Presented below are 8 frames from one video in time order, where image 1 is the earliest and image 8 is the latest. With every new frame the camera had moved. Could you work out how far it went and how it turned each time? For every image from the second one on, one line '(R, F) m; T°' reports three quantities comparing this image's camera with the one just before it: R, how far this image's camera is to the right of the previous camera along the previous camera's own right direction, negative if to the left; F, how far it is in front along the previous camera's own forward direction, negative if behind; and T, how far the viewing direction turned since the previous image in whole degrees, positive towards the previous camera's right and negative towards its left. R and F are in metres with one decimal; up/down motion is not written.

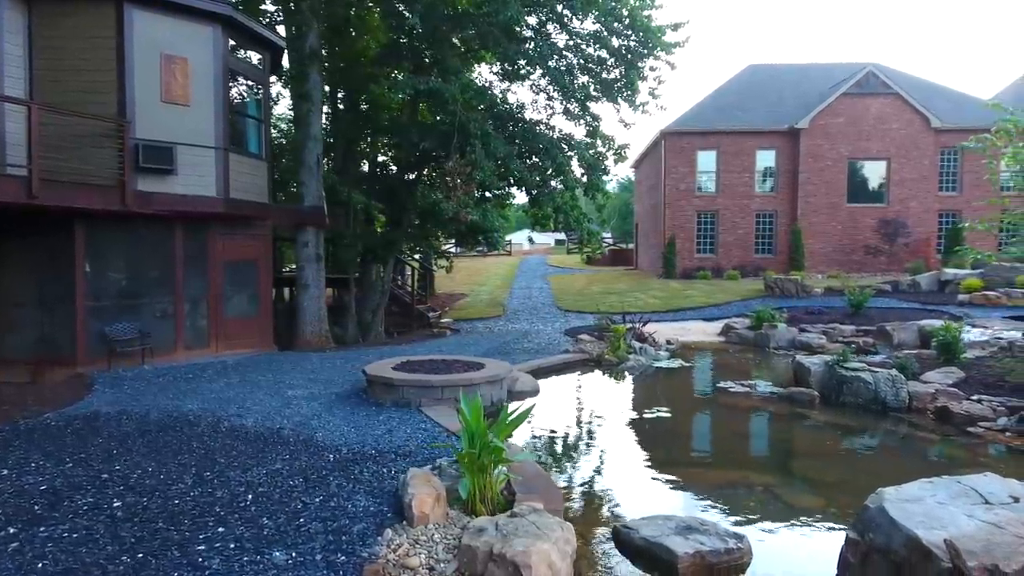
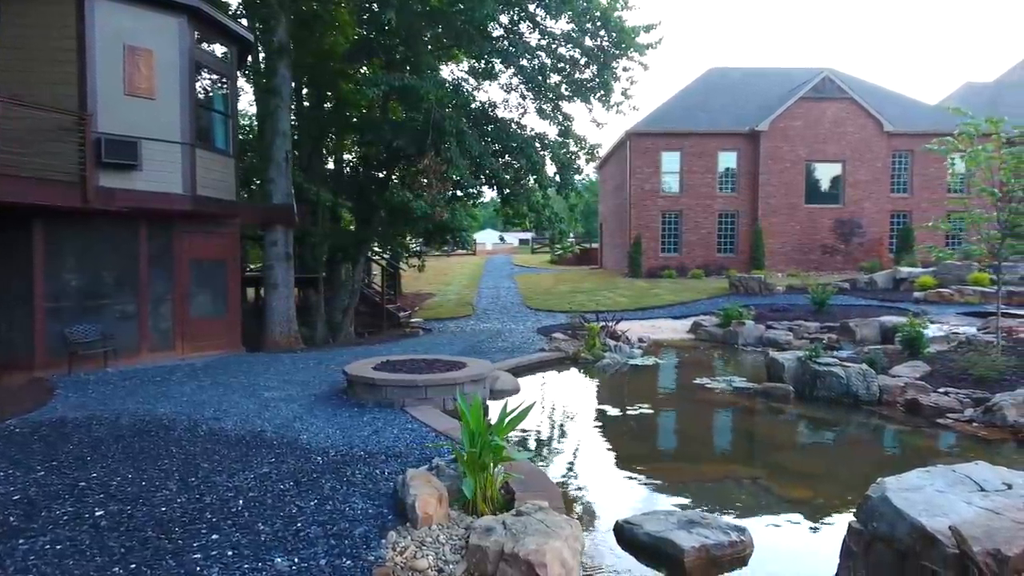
(-0.3, 0.0) m; +3°
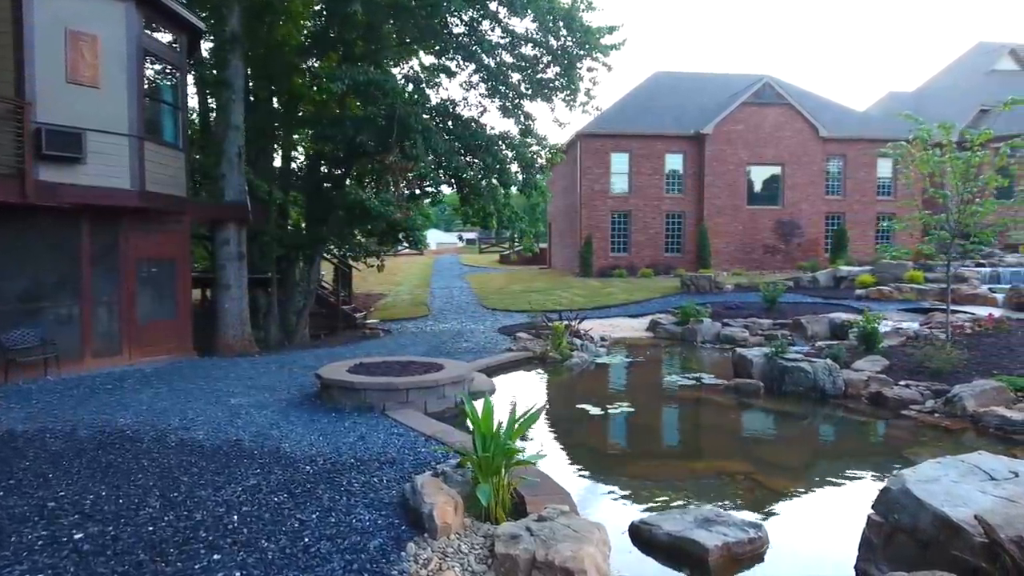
(-0.5, +0.1) m; +5°
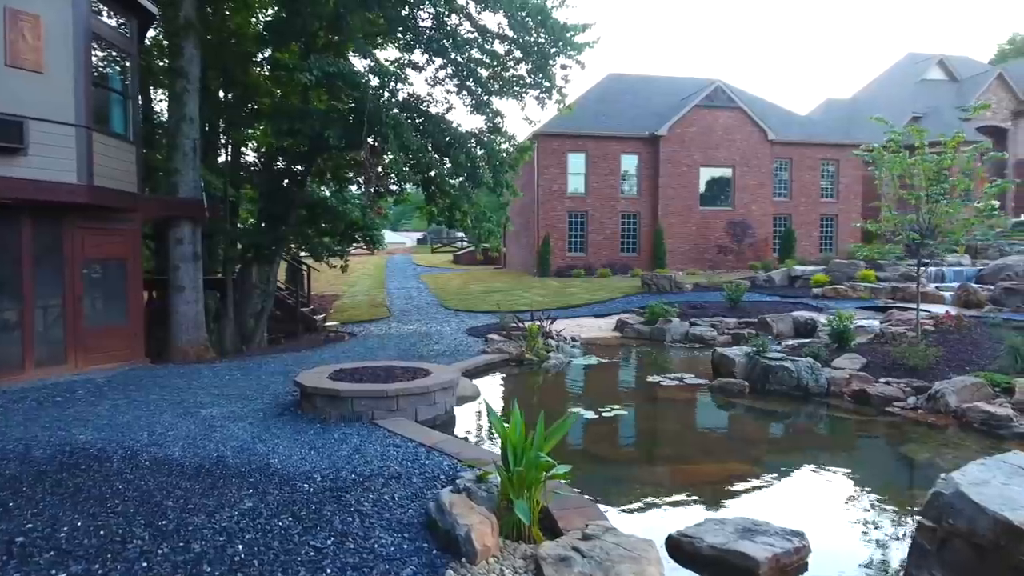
(-0.5, +0.3) m; +5°
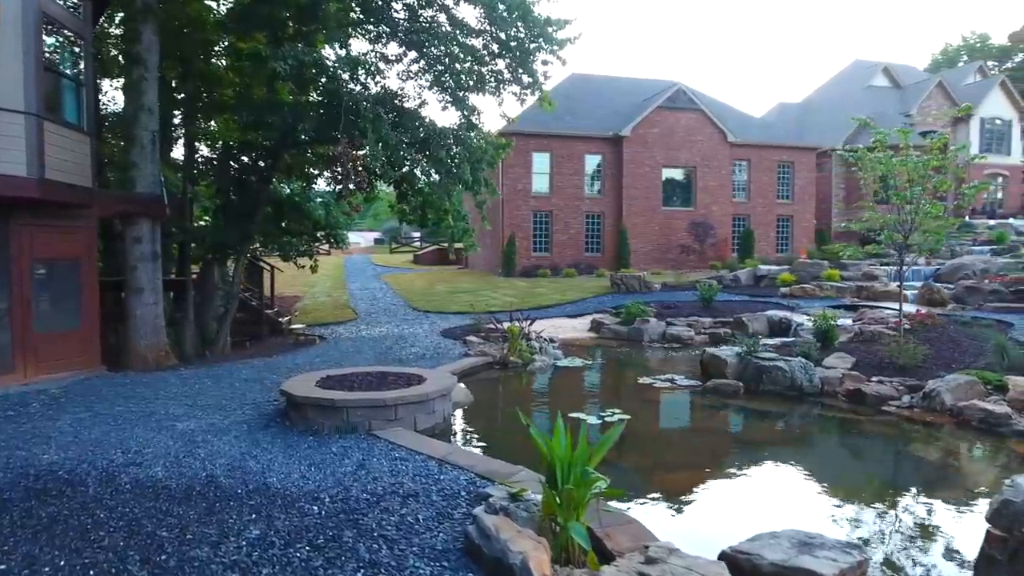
(-0.5, +0.4) m; +4°
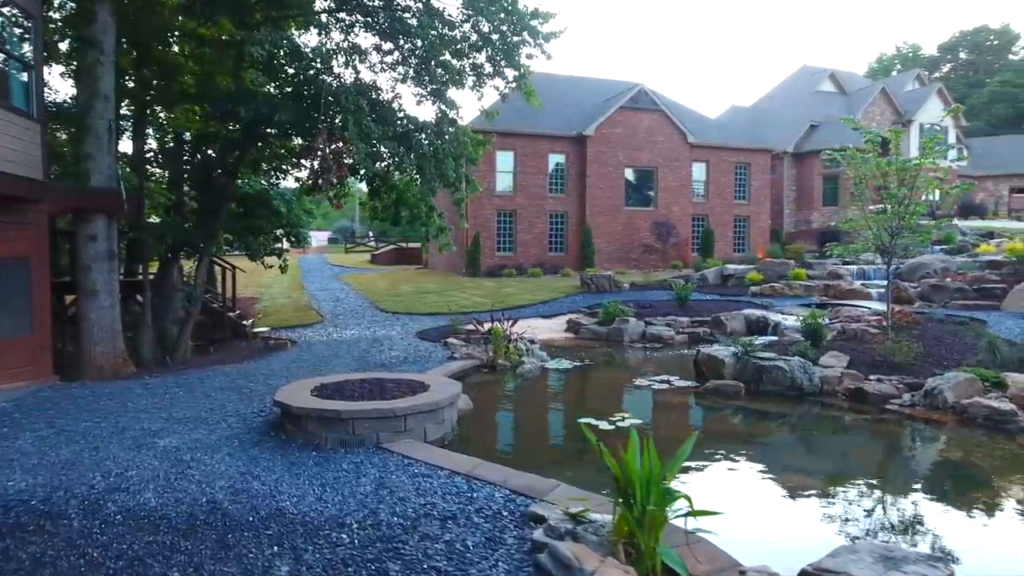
(-0.6, +0.4) m; +4°
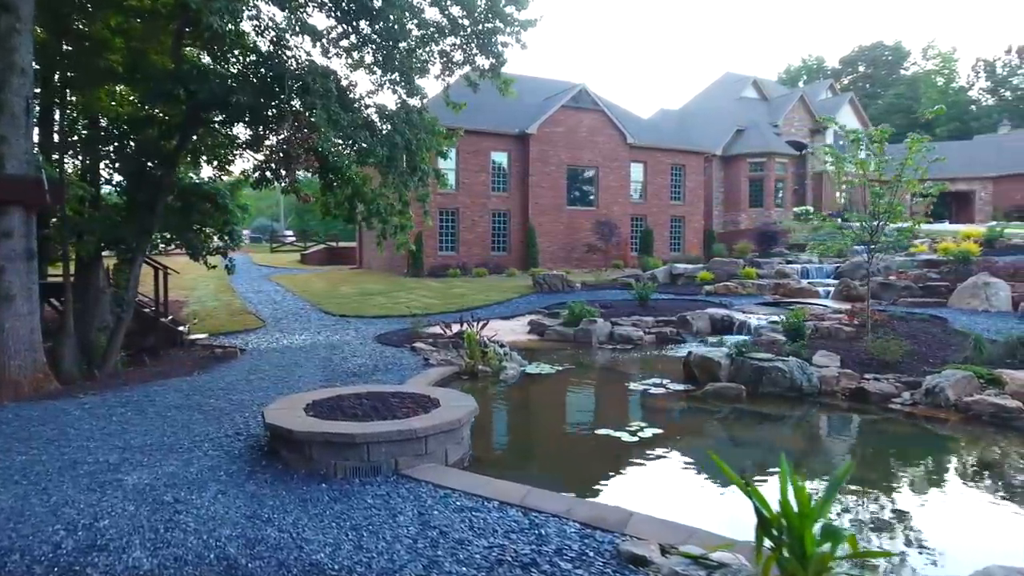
(-0.9, +0.7) m; +7°
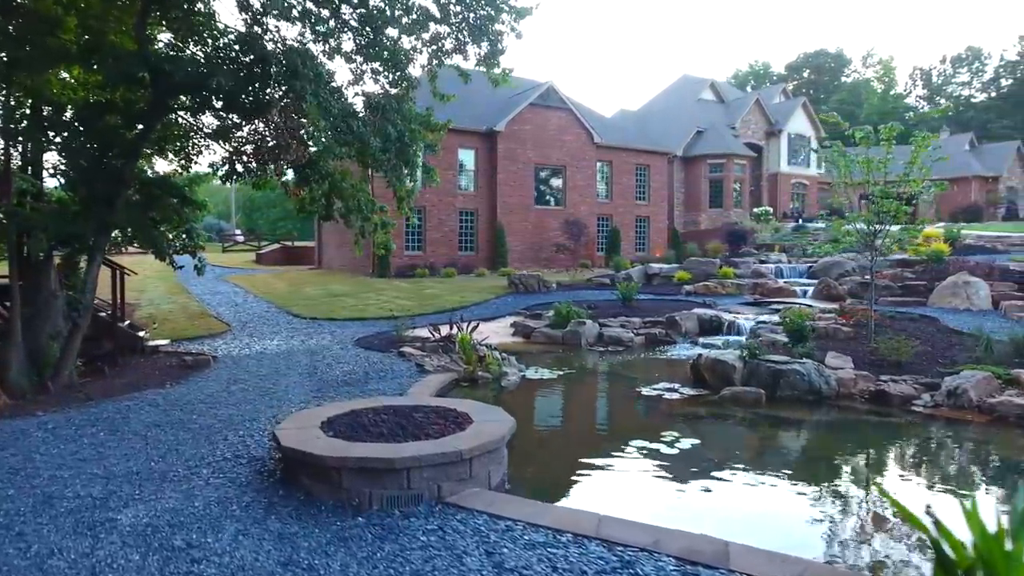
(-0.8, +0.6) m; +4°
